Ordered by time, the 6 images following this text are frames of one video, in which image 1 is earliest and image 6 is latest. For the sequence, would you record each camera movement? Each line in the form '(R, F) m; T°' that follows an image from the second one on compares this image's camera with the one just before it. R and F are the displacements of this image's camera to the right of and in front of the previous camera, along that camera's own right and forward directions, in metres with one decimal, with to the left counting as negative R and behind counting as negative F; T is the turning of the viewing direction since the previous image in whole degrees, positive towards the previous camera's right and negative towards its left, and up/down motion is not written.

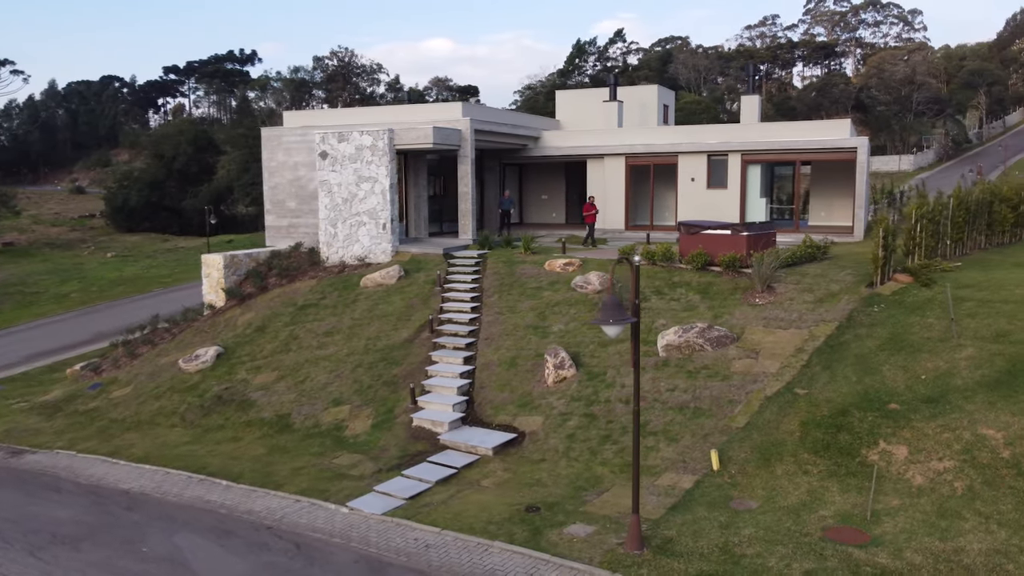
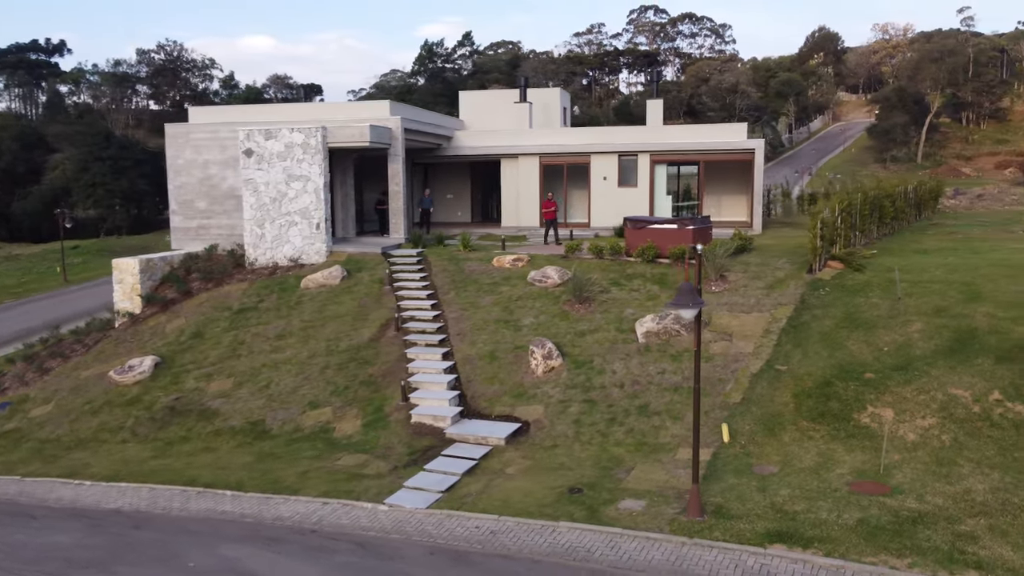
(-2.6, -0.1) m; +12°
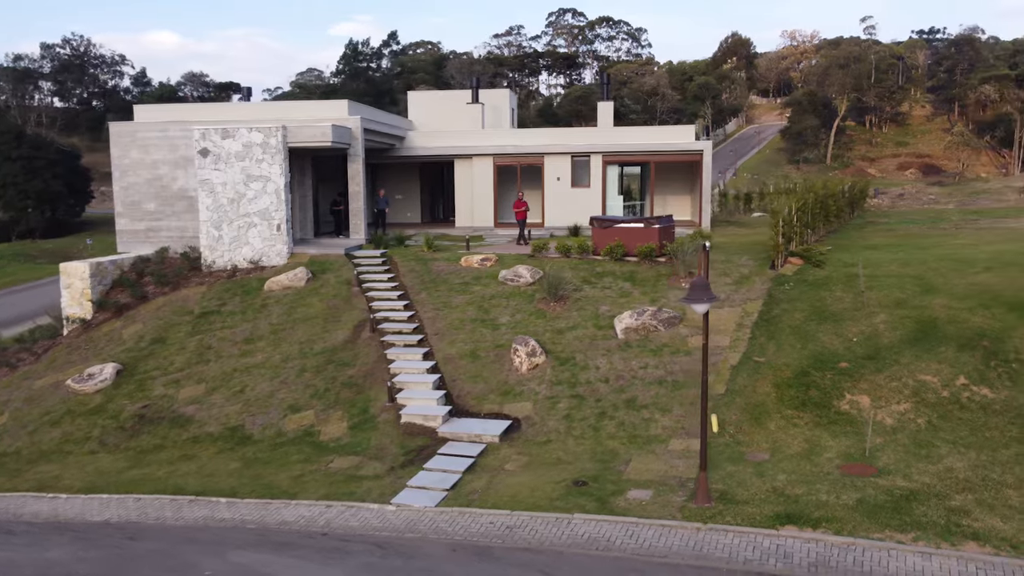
(-1.1, -0.1) m; +6°
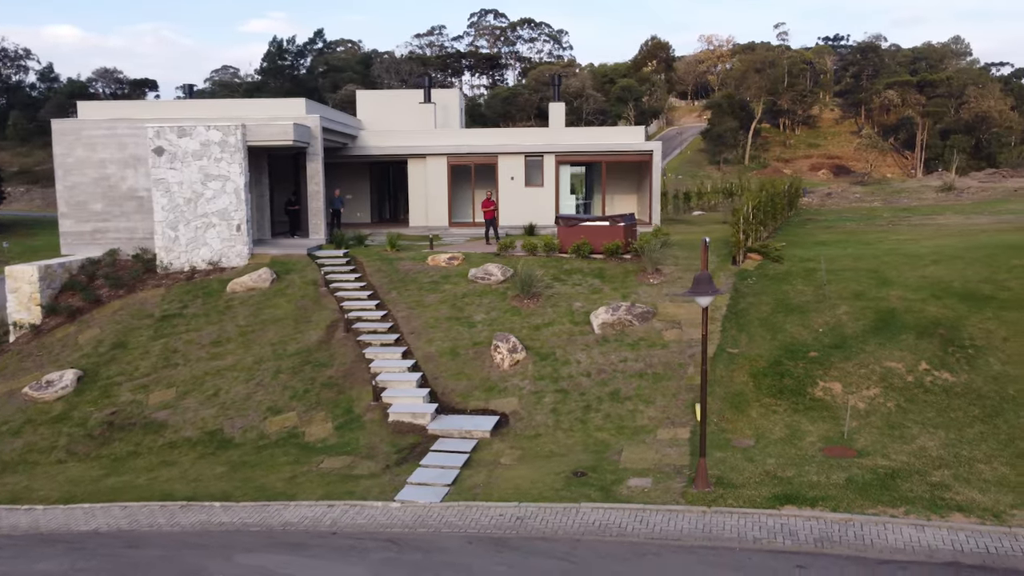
(-1.0, -0.2) m; +6°
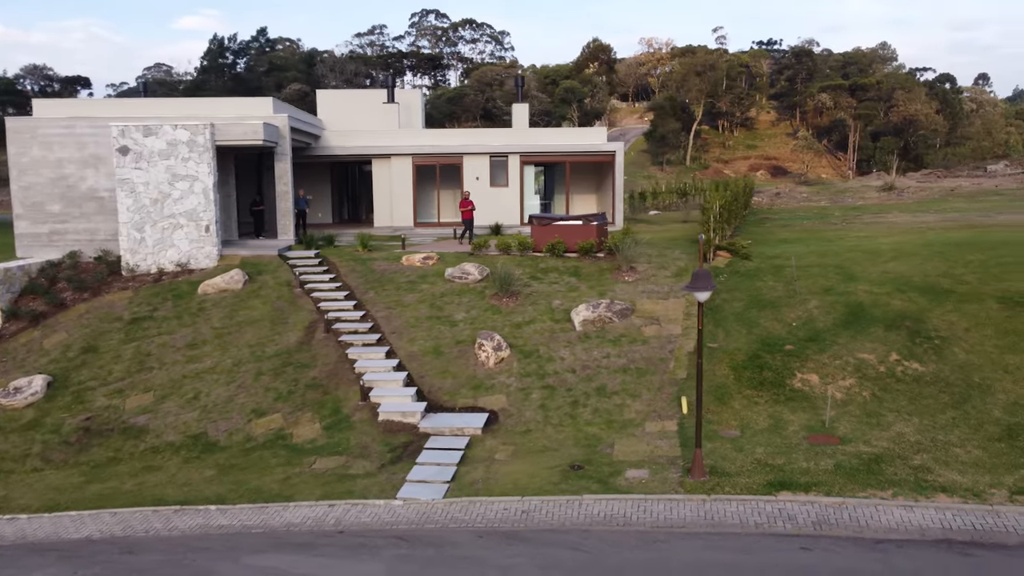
(-0.8, -0.1) m; +4°
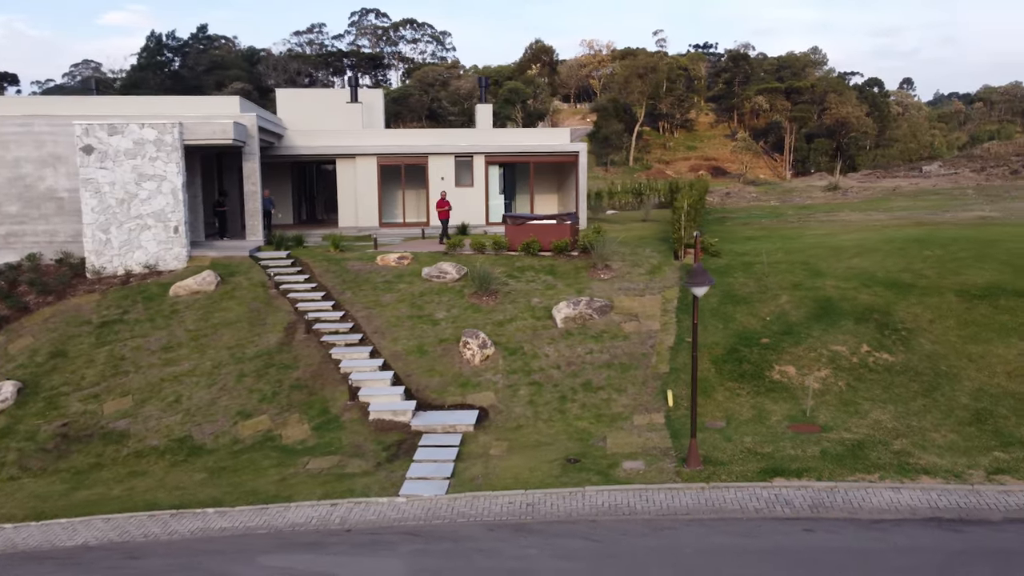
(-0.8, -0.2) m; +4°
